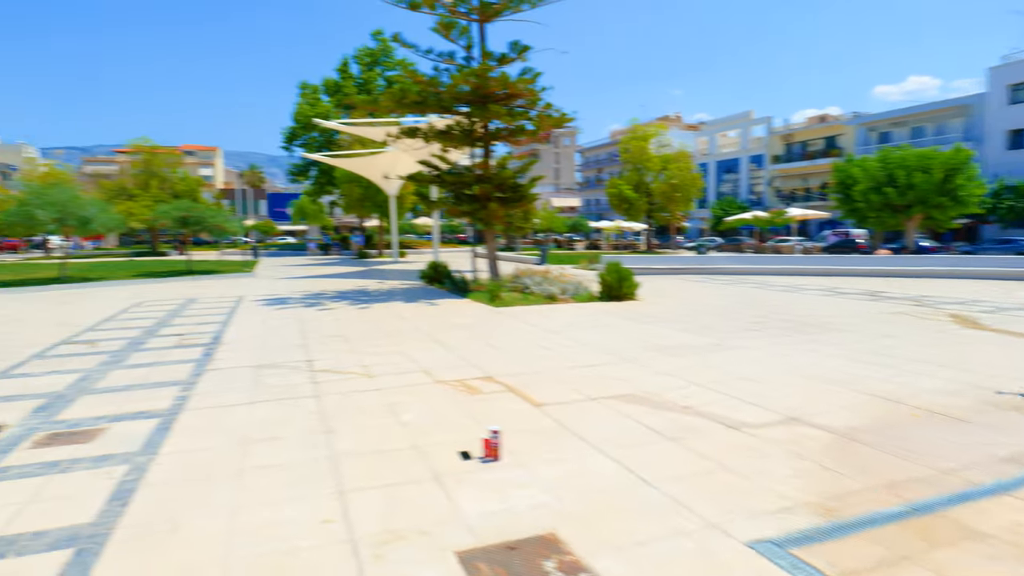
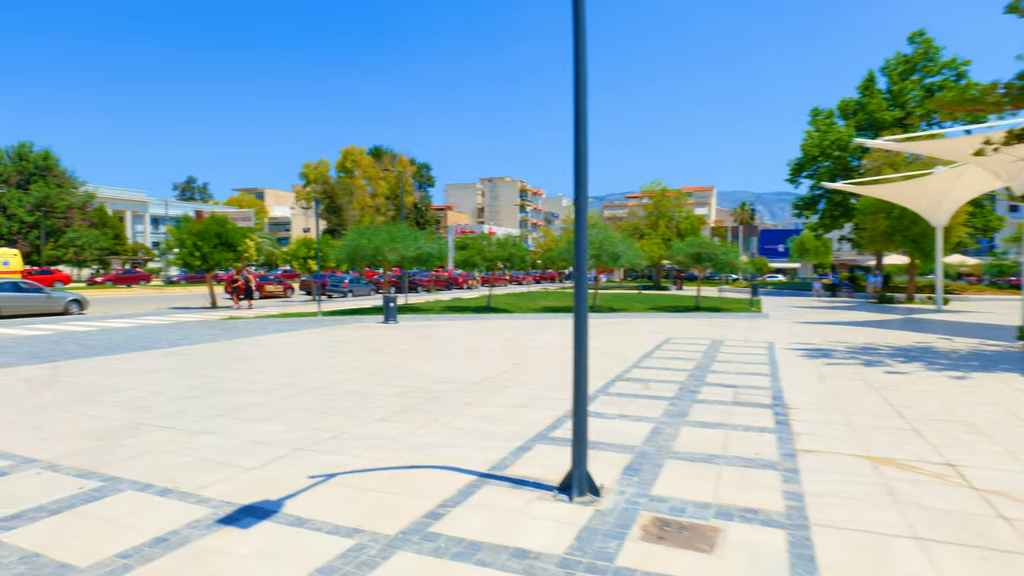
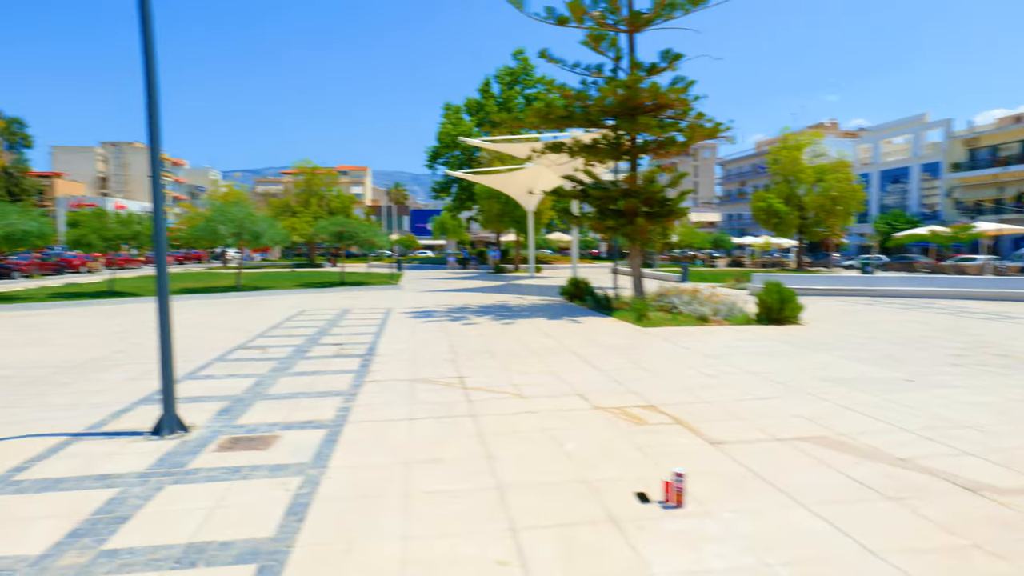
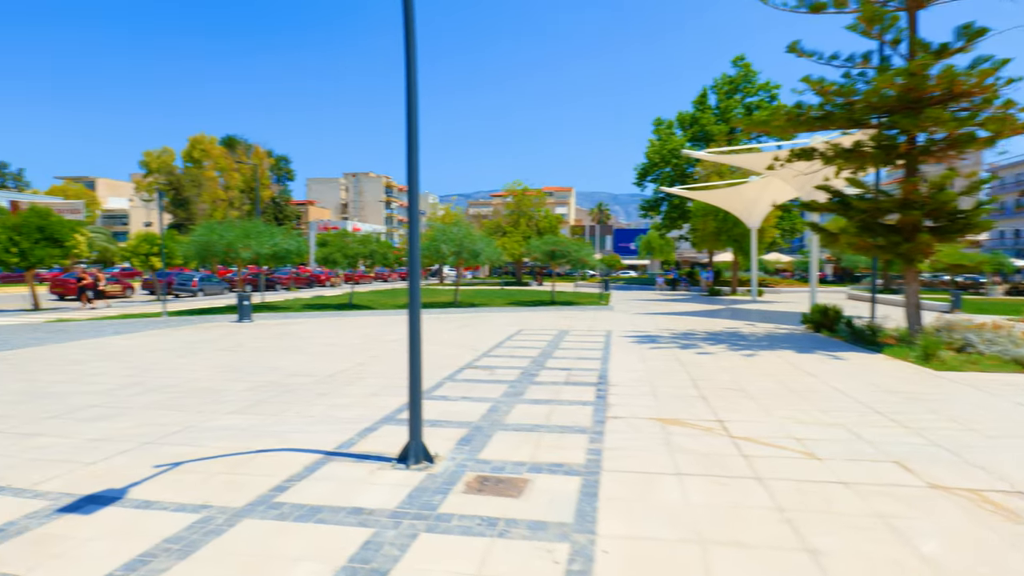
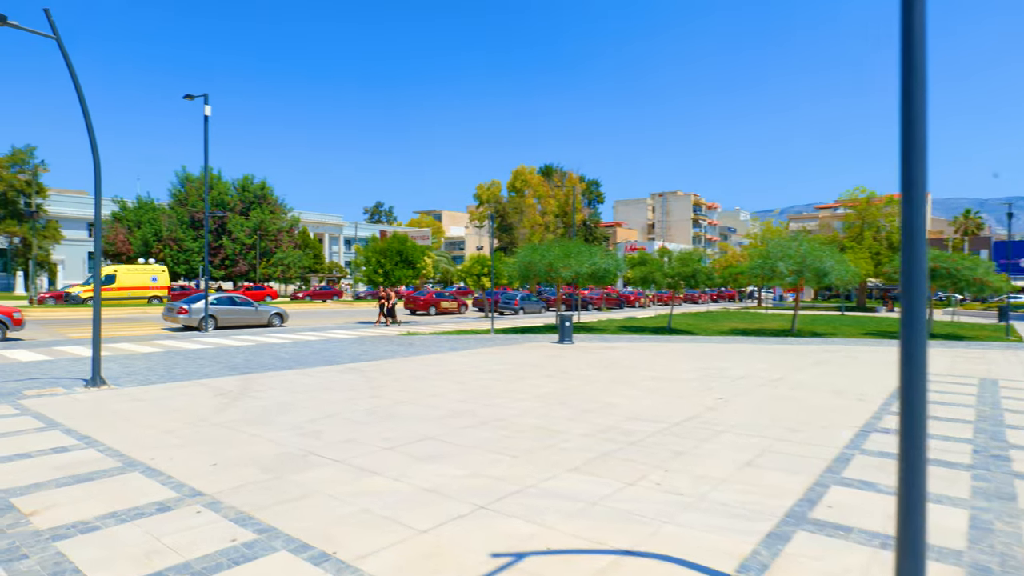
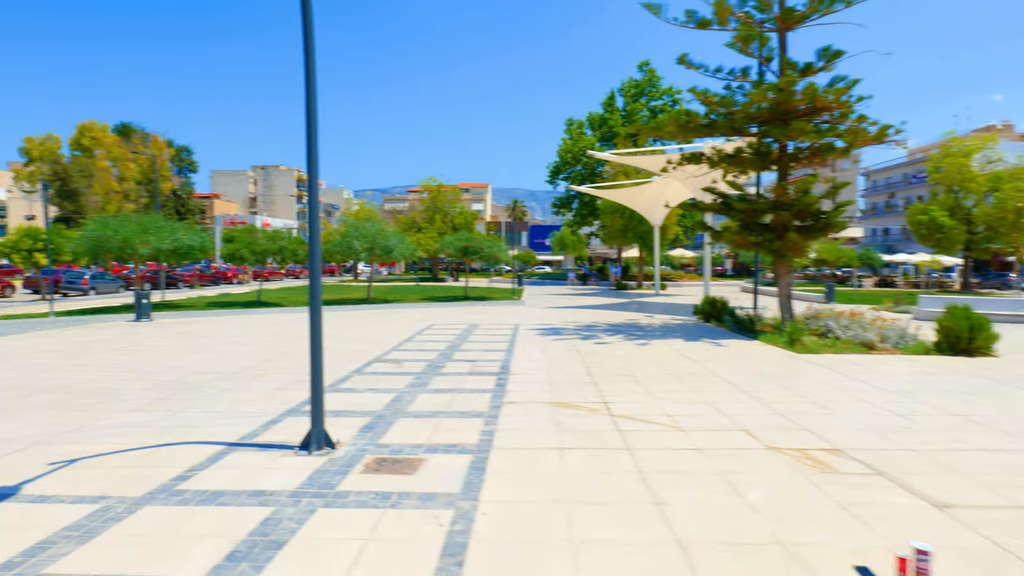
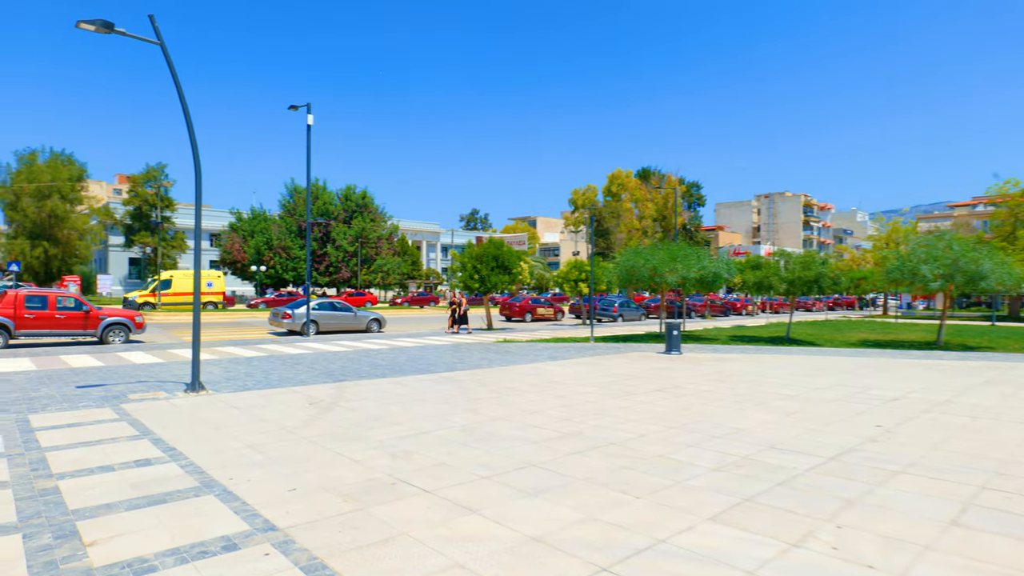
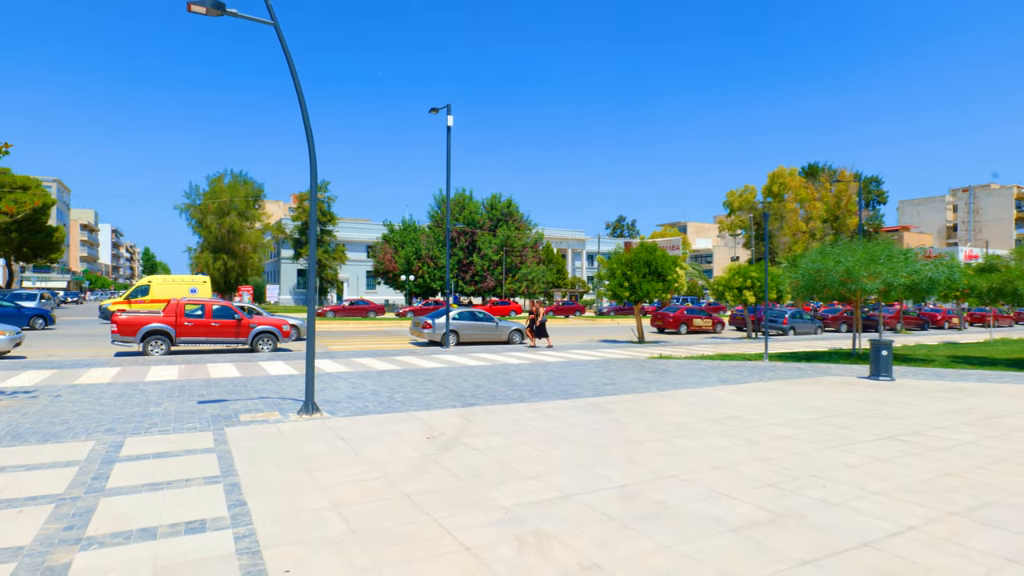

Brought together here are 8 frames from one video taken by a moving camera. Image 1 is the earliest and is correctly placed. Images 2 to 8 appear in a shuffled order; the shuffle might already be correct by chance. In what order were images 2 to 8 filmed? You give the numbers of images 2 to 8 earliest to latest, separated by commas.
3, 6, 4, 2, 5, 7, 8
